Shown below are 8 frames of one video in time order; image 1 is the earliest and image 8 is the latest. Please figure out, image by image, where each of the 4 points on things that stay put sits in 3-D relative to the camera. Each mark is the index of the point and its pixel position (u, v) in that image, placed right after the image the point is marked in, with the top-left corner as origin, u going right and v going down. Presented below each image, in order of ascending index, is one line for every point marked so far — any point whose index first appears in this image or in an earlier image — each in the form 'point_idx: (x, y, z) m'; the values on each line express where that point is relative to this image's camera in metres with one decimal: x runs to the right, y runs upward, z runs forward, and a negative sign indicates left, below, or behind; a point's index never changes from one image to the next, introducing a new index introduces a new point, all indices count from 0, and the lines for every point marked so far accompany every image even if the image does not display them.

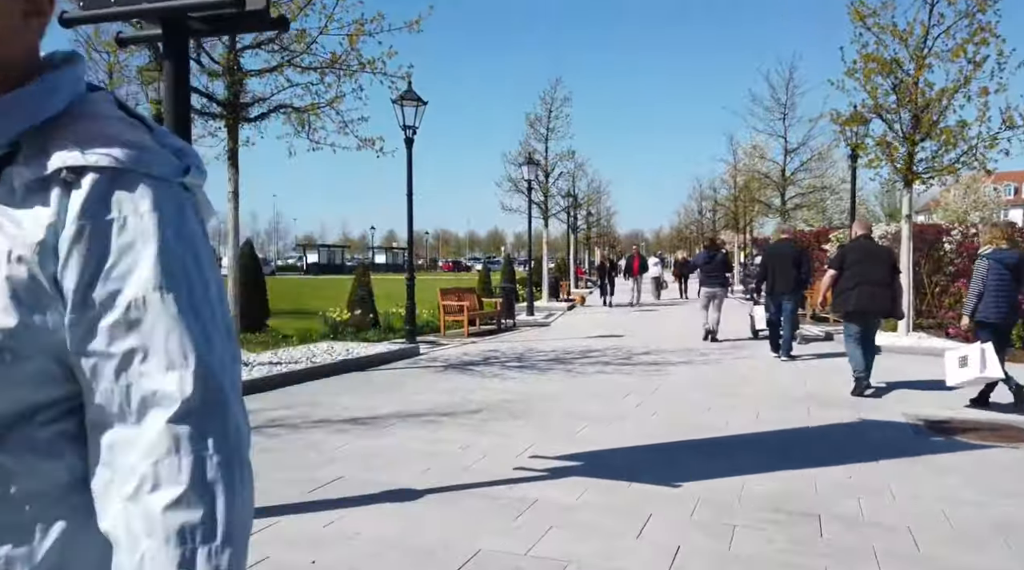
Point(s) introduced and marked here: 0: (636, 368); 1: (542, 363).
0: (+1.1, -0.7, +7.6) m
1: (+0.3, -0.8, +8.8) m
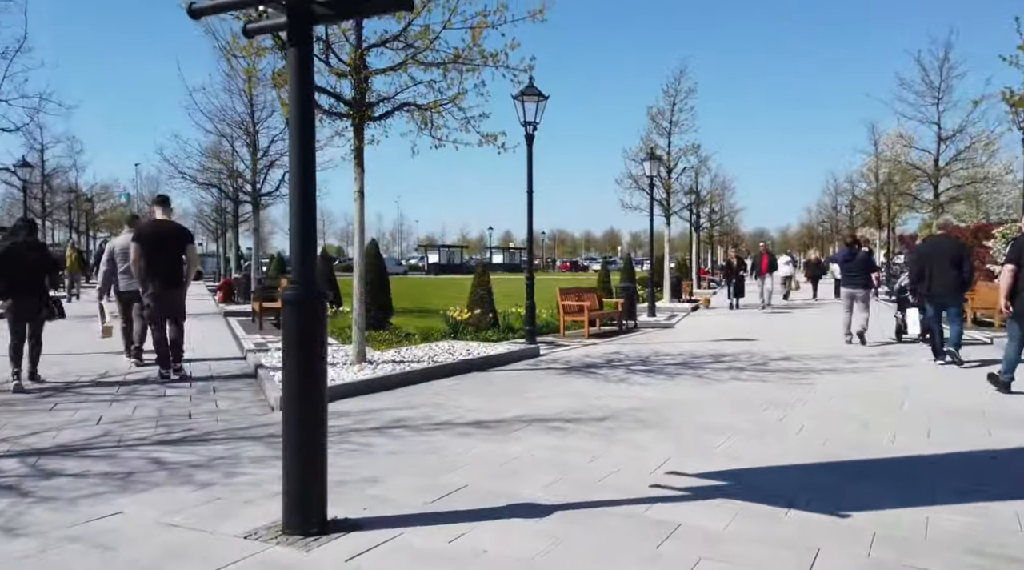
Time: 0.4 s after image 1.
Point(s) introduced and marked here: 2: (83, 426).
0: (+2.1, -0.7, +7.1) m
1: (+1.5, -0.8, +8.3) m
2: (-3.6, -1.2, +7.4) m
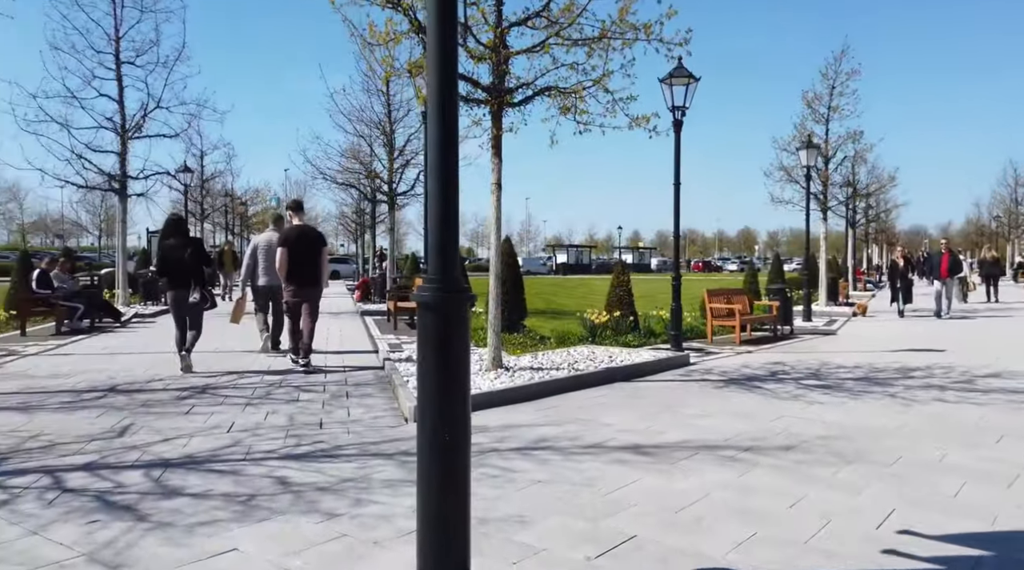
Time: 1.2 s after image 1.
0: (+3.3, -0.8, +5.9) m
1: (+2.8, -0.8, +7.2) m
2: (-2.4, -1.2, +7.0) m
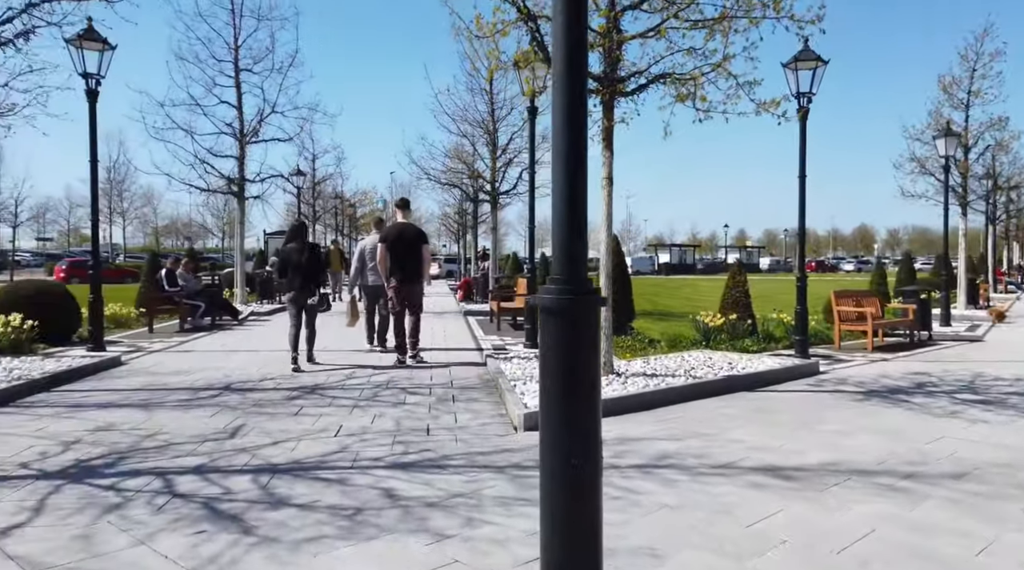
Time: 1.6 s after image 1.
0: (+4.0, -0.8, +5.1) m
1: (+3.7, -0.8, +6.4) m
2: (-1.5, -1.2, +6.8) m
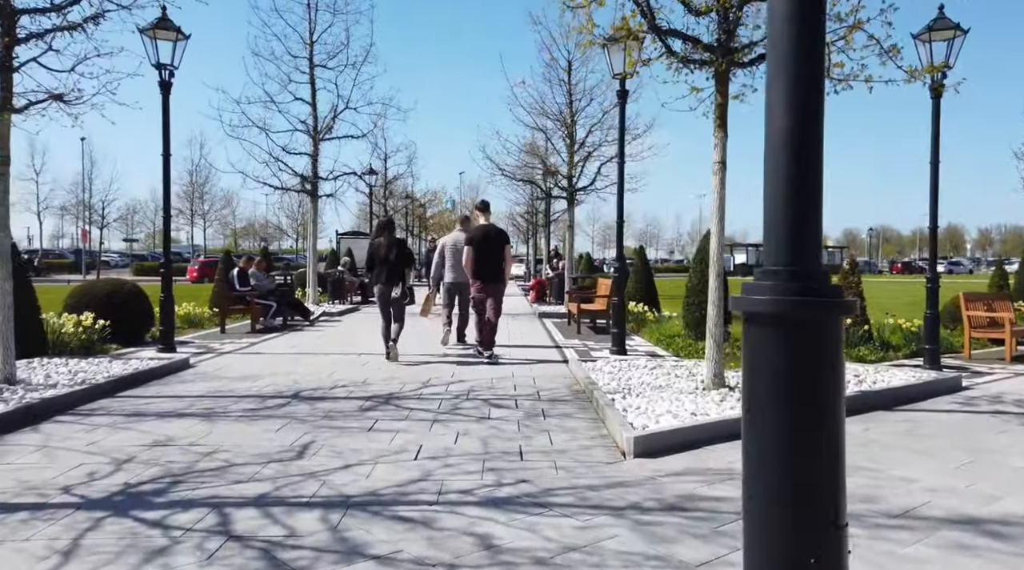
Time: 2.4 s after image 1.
0: (+4.6, -0.8, +3.8) m
1: (+4.4, -0.8, +5.1) m
2: (-0.8, -1.2, +6.0) m
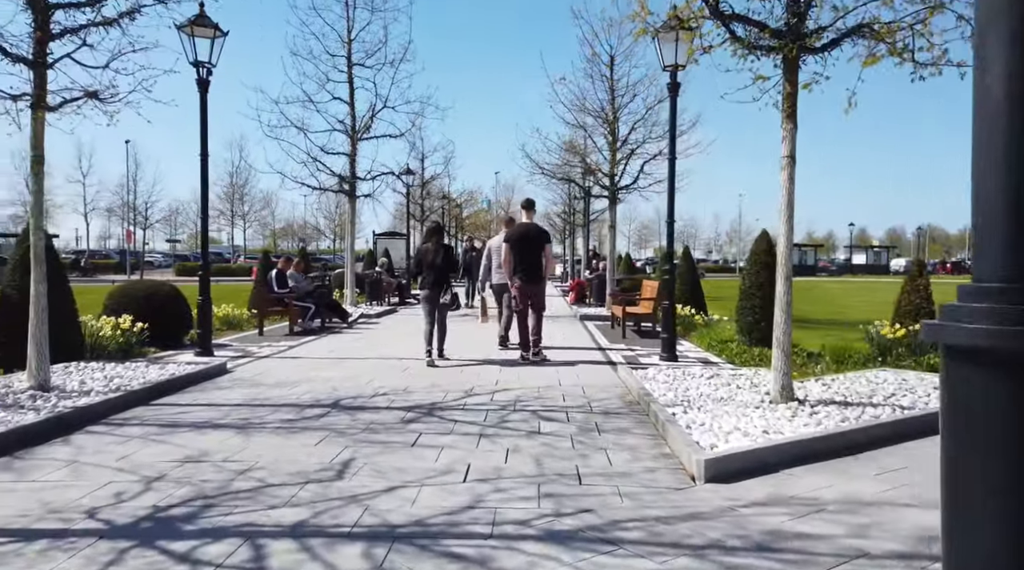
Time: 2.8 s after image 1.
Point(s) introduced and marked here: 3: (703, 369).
0: (+4.8, -0.9, +3.1) m
1: (+4.7, -0.9, +4.5) m
2: (-0.4, -1.2, +5.5) m
3: (+2.3, -1.0, +10.7) m
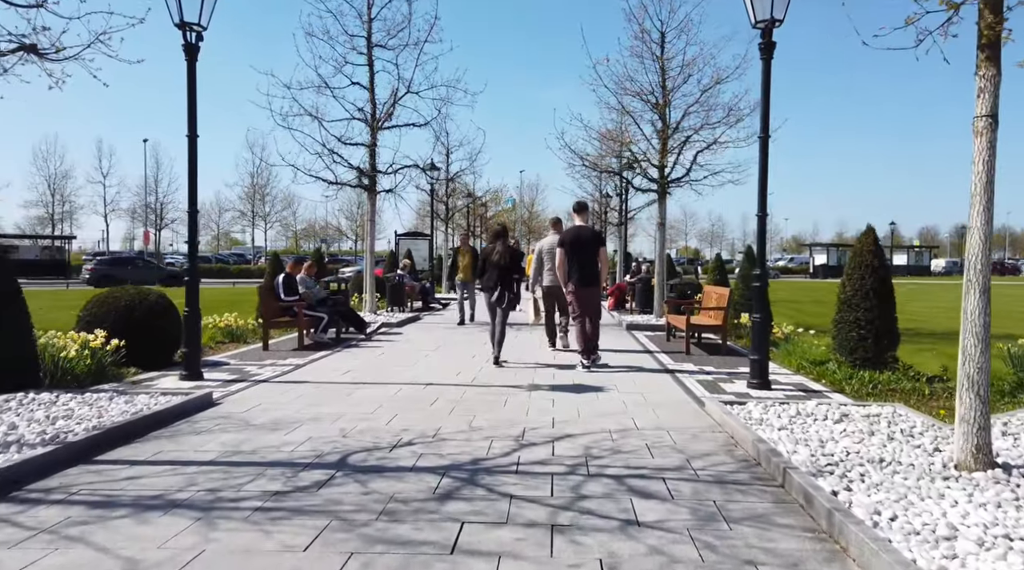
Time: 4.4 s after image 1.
0: (+5.2, -1.0, +0.7) m
1: (+5.1, -1.0, +2.0) m
2: (0.0, -1.3, +3.2) m
3: (+2.9, -1.1, +8.3) m
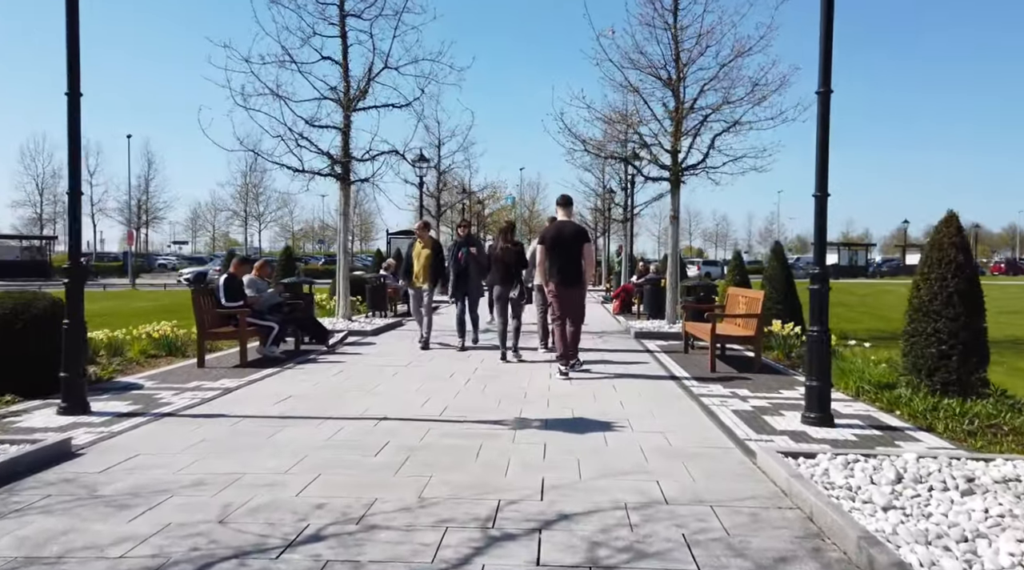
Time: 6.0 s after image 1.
0: (+5.0, -1.0, -1.8) m
1: (+4.9, -1.0, -0.5) m
2: (-0.2, -1.4, +0.7) m
3: (+2.7, -1.2, +5.8) m
